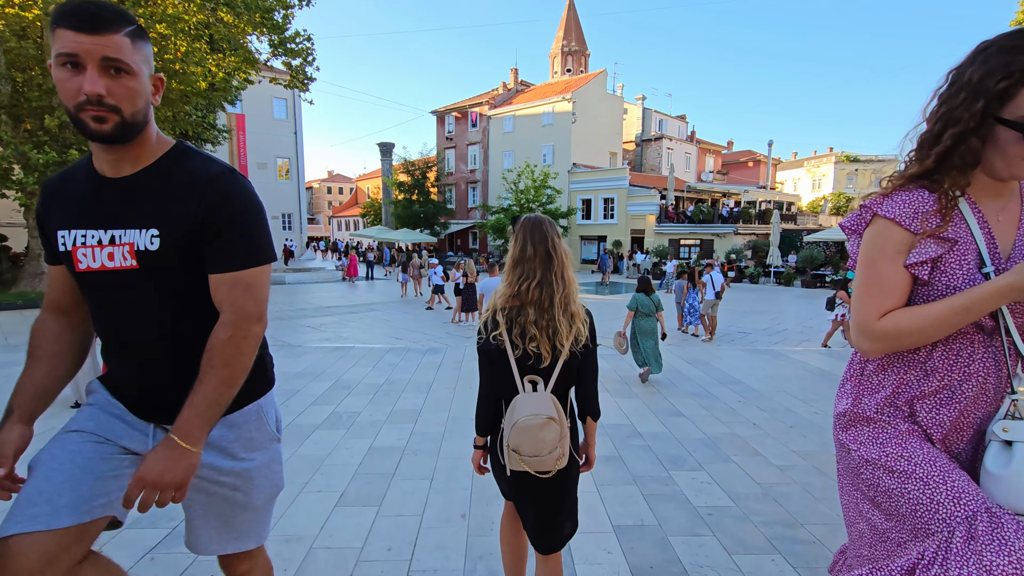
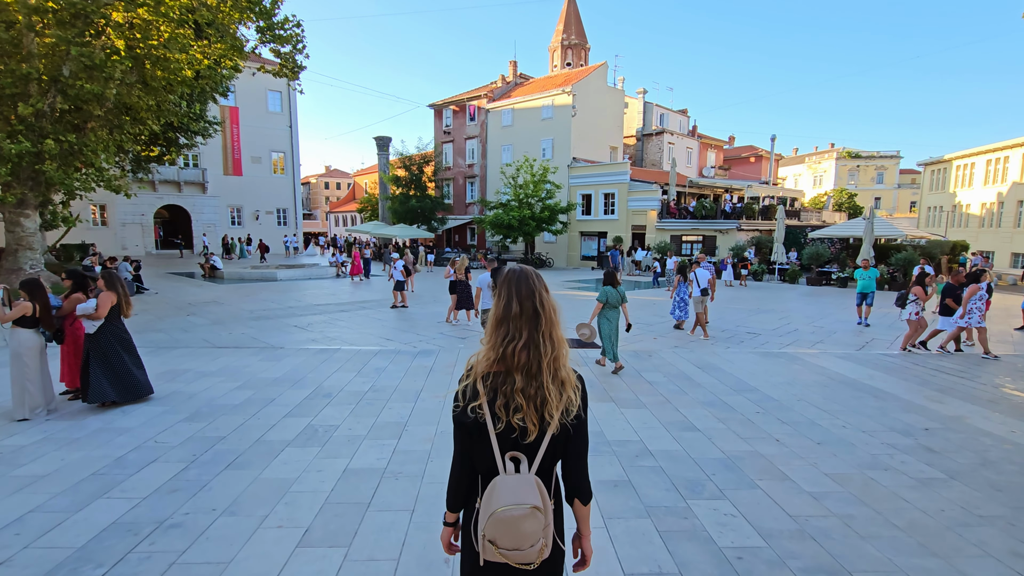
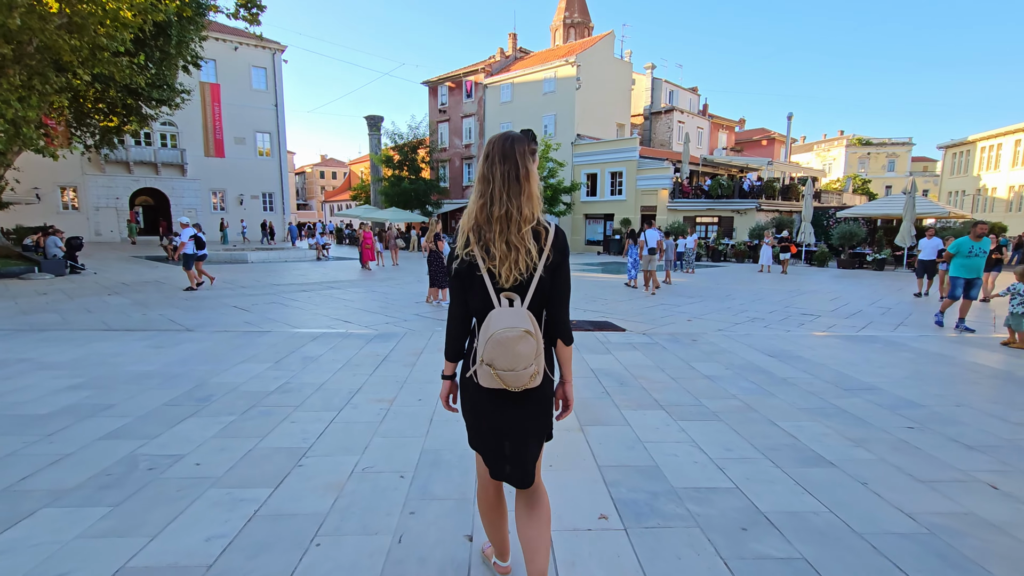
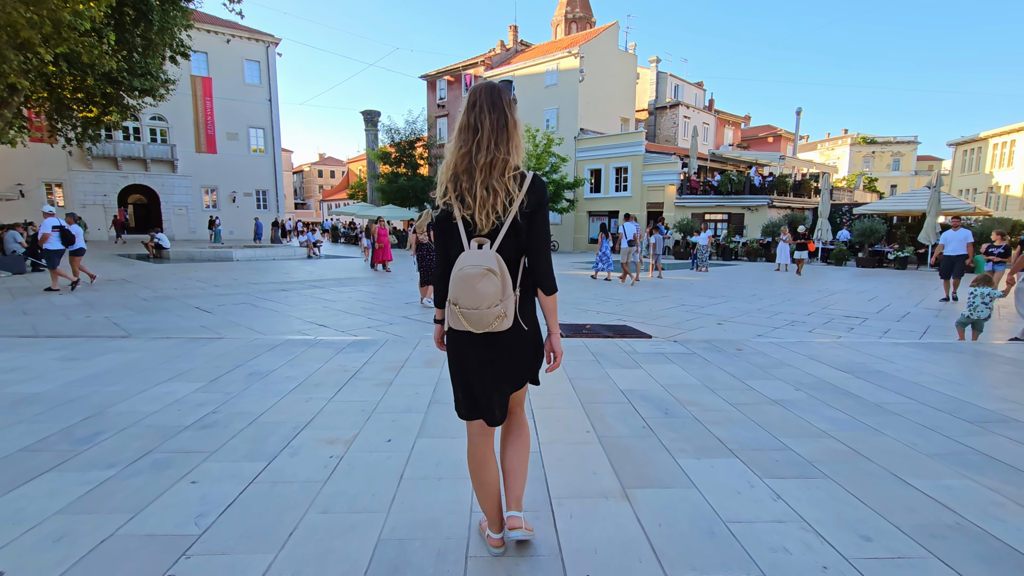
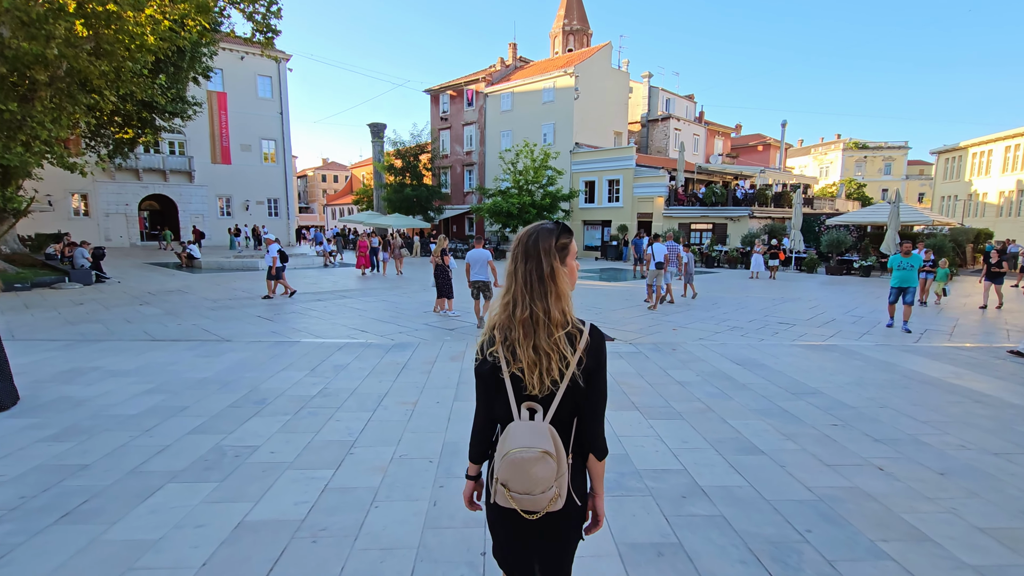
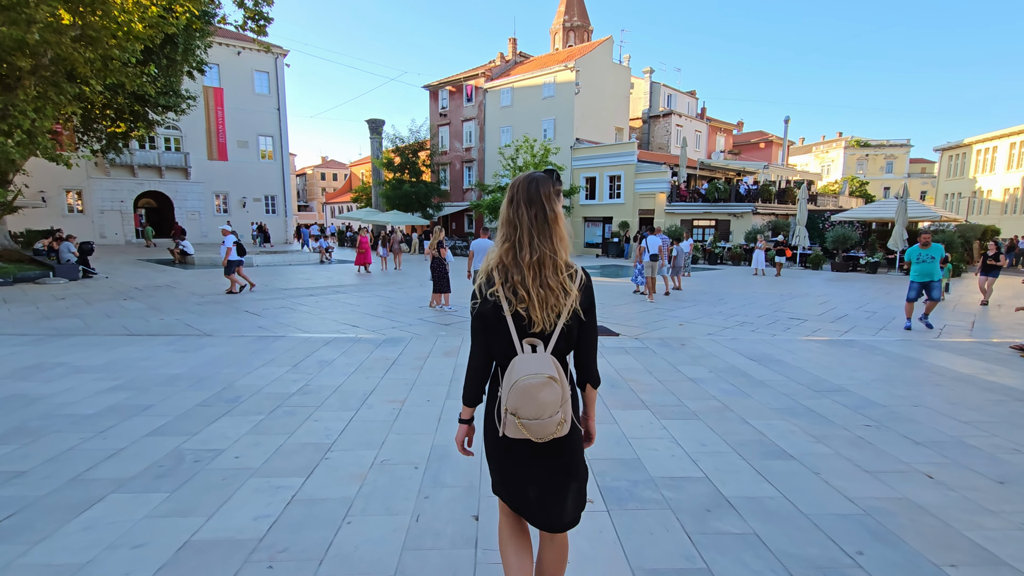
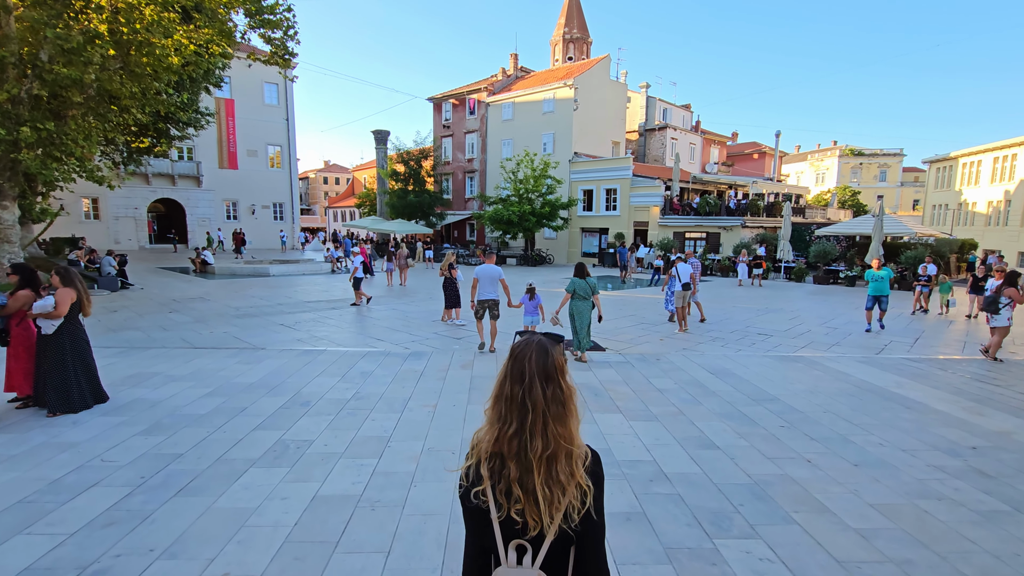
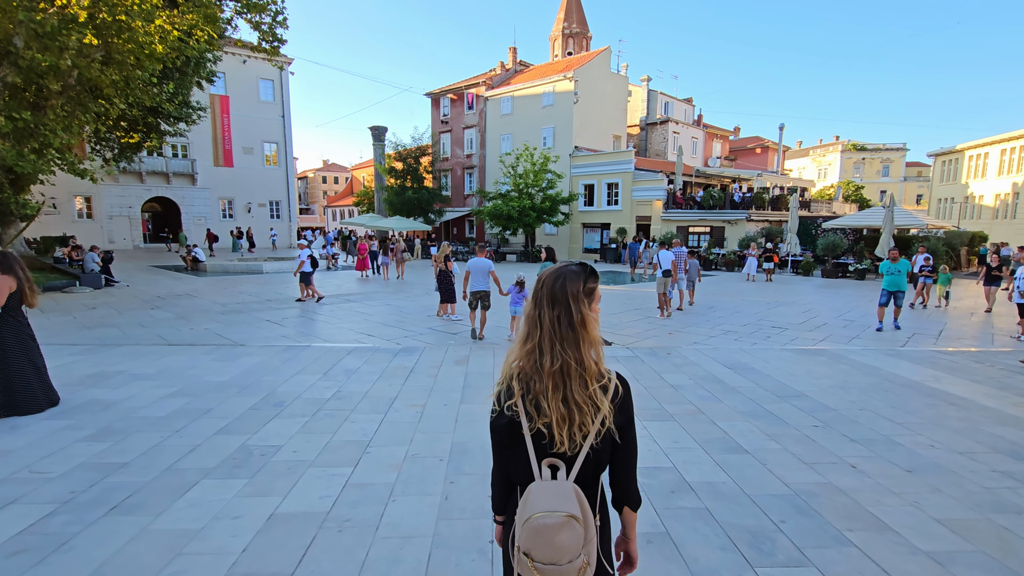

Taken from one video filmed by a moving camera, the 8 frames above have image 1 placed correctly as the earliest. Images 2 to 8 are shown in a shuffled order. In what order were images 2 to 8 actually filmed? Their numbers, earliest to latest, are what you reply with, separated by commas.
2, 7, 8, 5, 6, 3, 4
